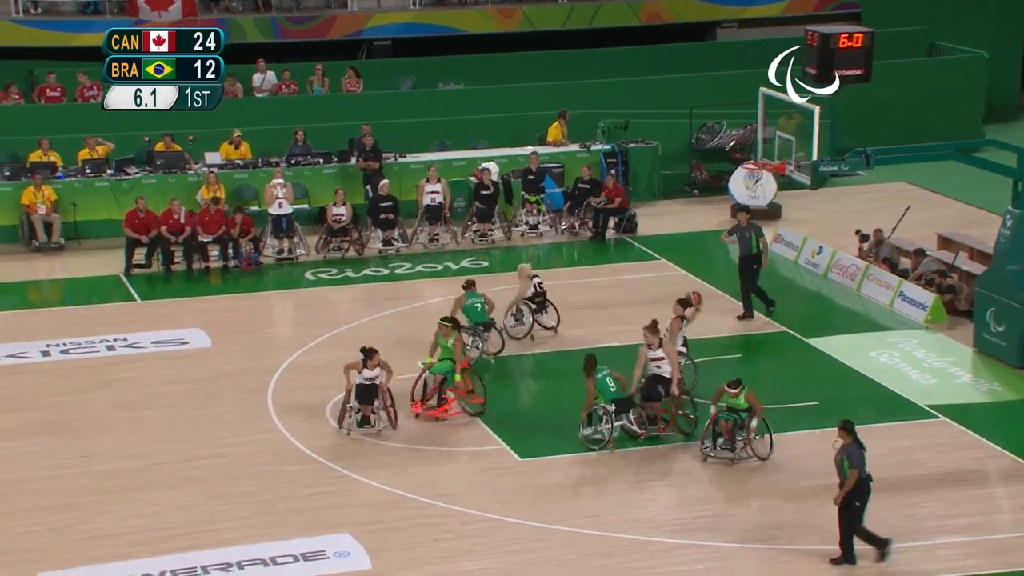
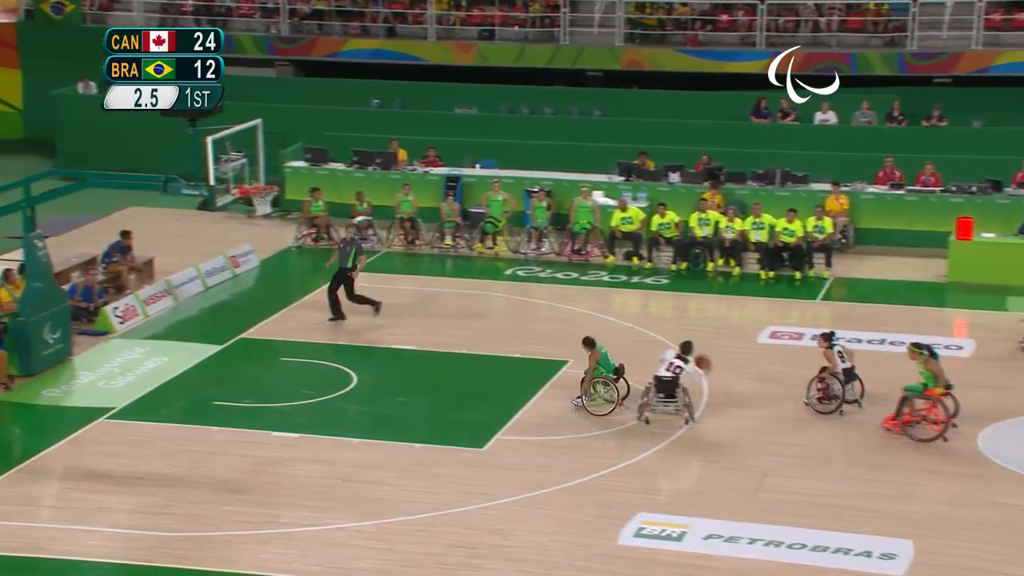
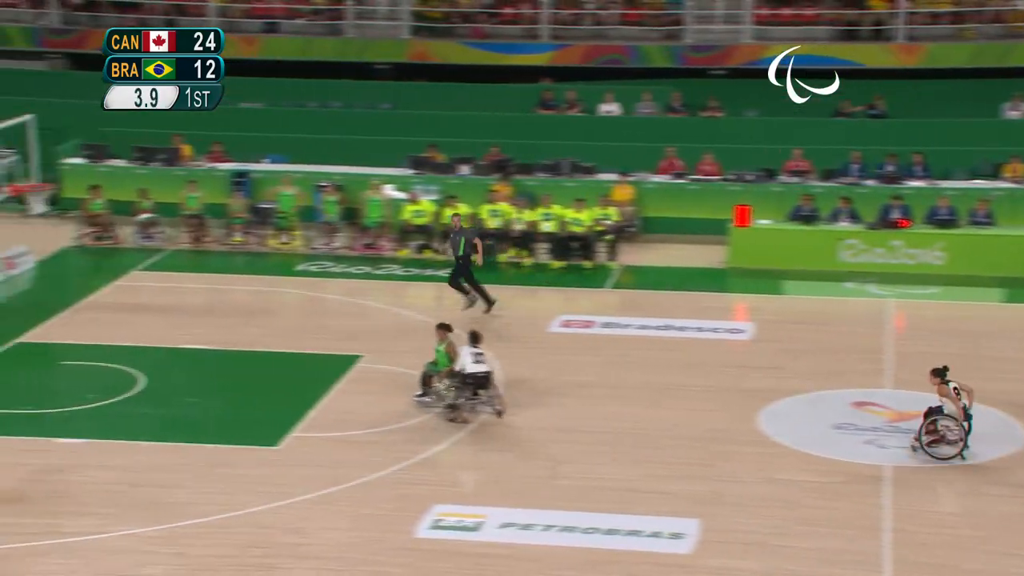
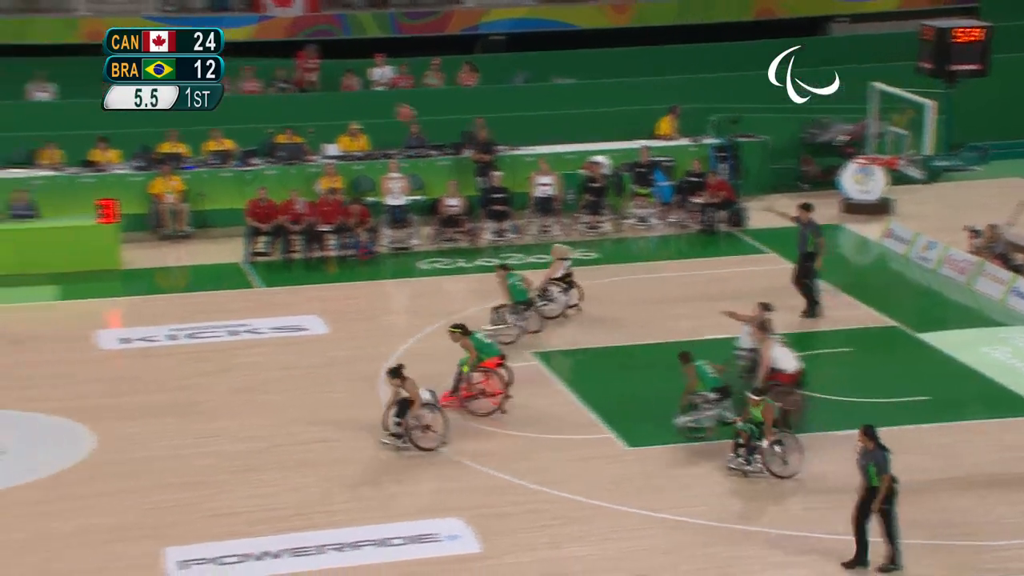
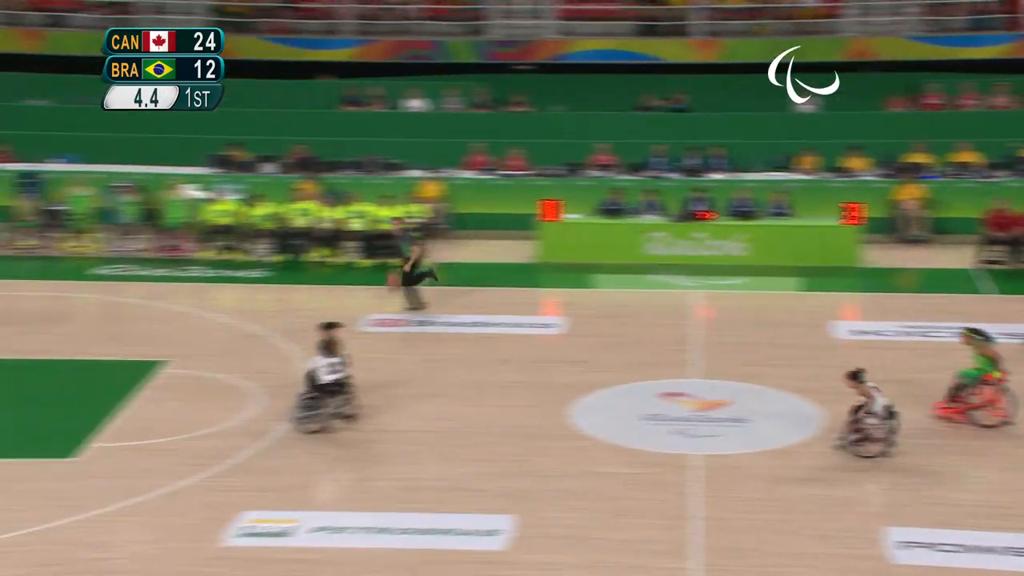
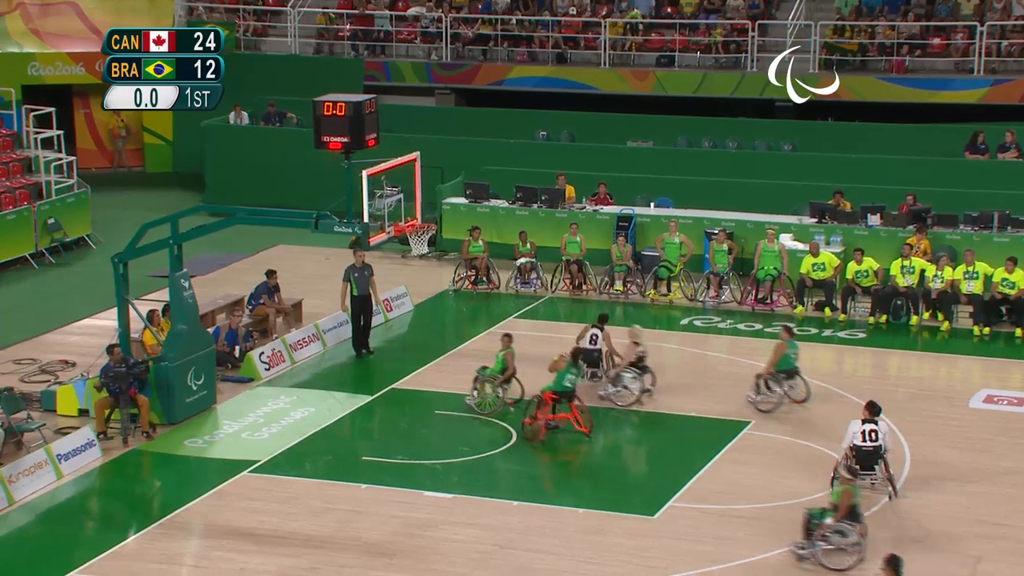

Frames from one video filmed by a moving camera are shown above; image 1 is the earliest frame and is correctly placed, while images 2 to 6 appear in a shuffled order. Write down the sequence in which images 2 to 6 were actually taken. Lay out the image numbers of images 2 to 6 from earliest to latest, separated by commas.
4, 5, 3, 2, 6
